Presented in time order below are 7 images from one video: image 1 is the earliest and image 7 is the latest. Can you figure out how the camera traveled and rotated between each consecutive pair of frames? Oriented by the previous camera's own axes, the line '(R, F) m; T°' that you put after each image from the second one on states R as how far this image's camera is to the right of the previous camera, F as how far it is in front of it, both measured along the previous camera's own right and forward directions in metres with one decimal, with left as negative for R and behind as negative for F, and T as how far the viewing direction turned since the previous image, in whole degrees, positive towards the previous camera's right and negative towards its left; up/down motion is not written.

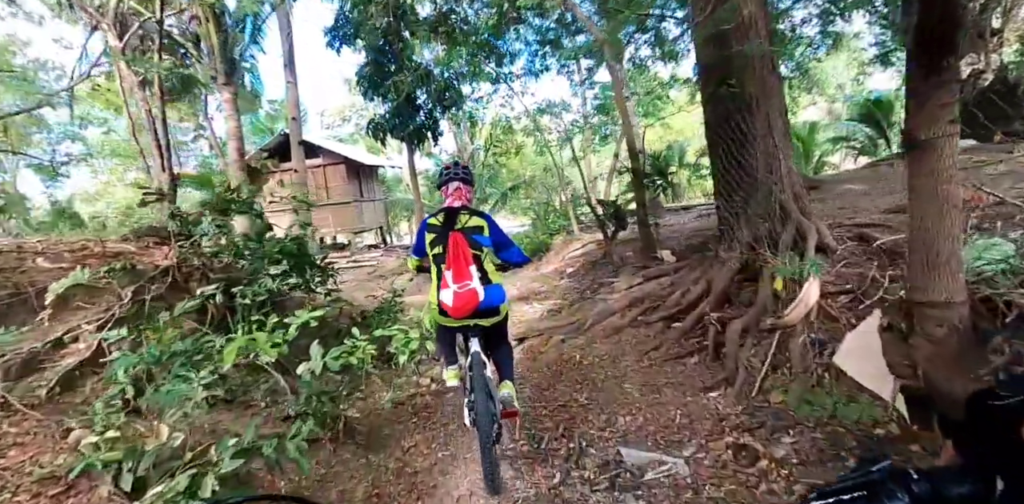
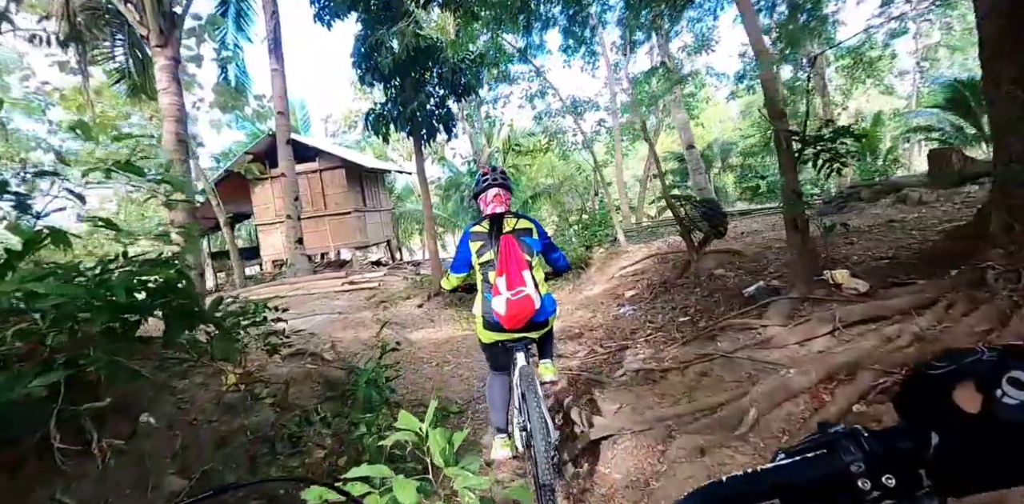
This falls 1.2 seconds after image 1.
(-0.3, +2.1) m; -2°
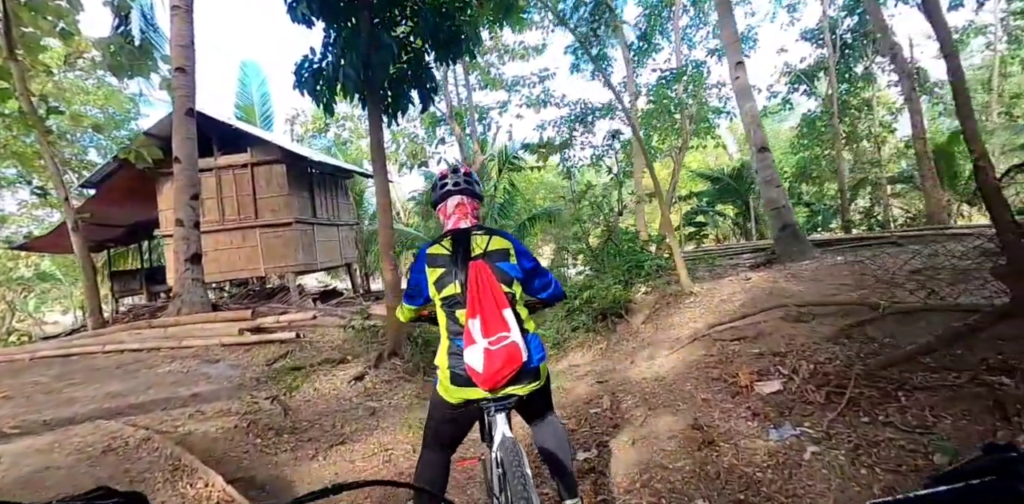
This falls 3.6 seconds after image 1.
(-0.2, +3.2) m; +1°
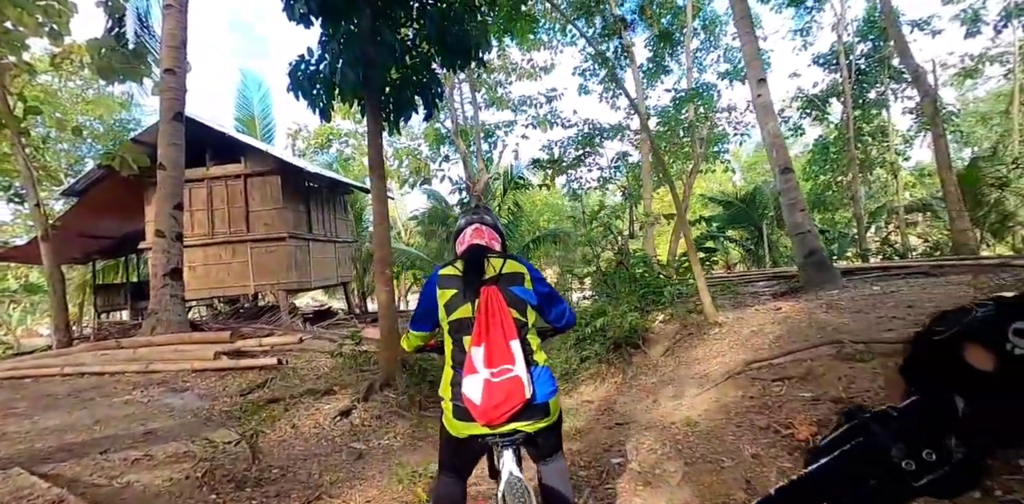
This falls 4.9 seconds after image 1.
(-0.1, +0.5) m; 0°
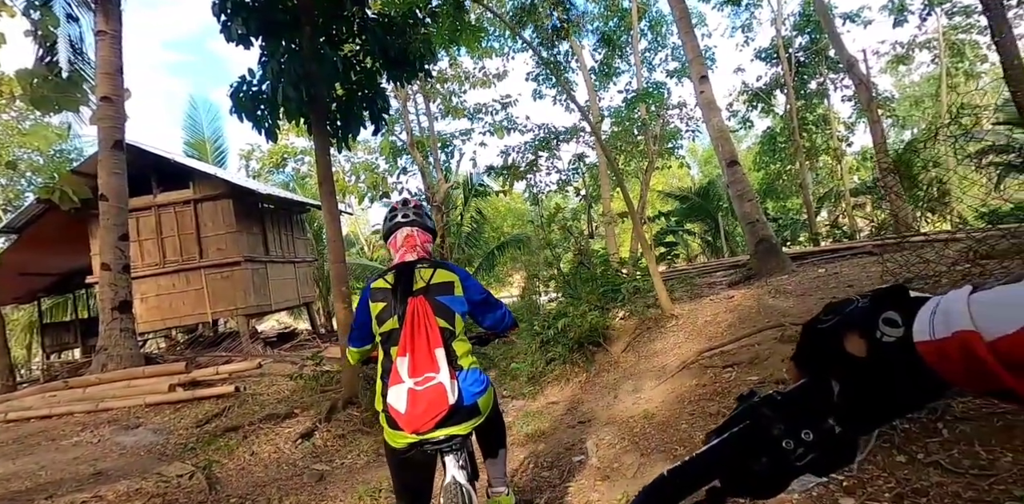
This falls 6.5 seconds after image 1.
(+0.1, -0.1) m; +3°
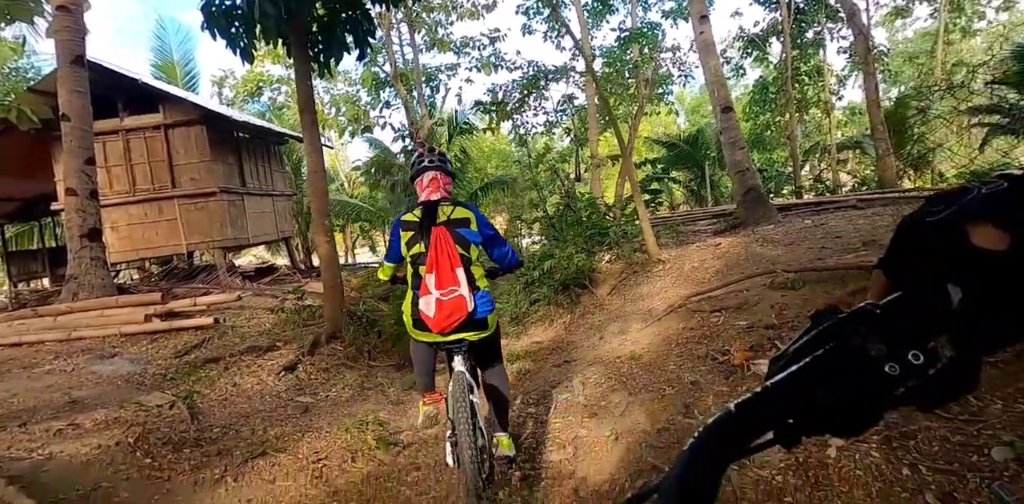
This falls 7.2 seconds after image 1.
(-0.1, +0.1) m; +2°
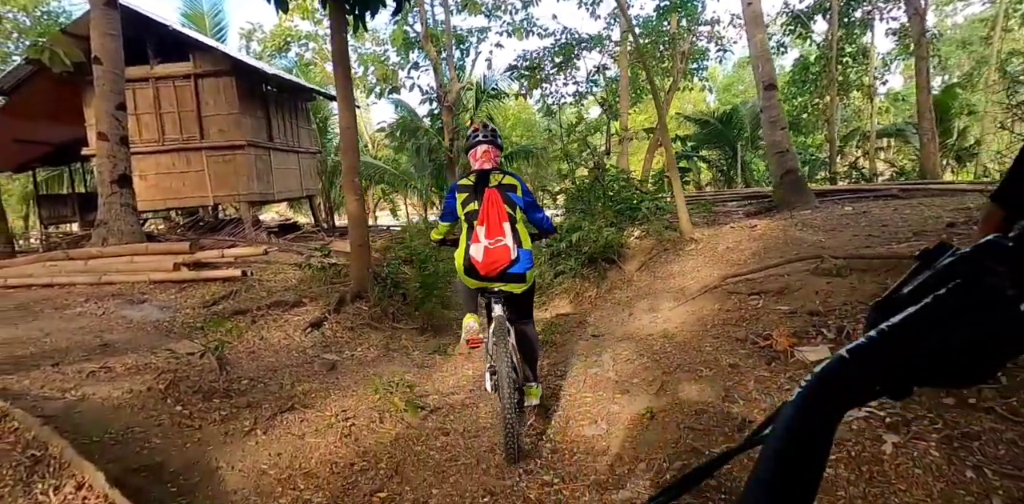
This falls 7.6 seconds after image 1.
(-0.1, +0.1) m; -2°
